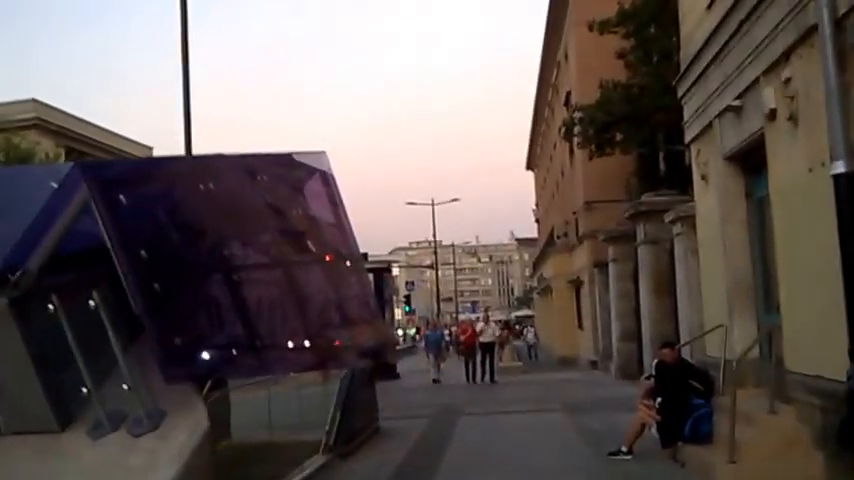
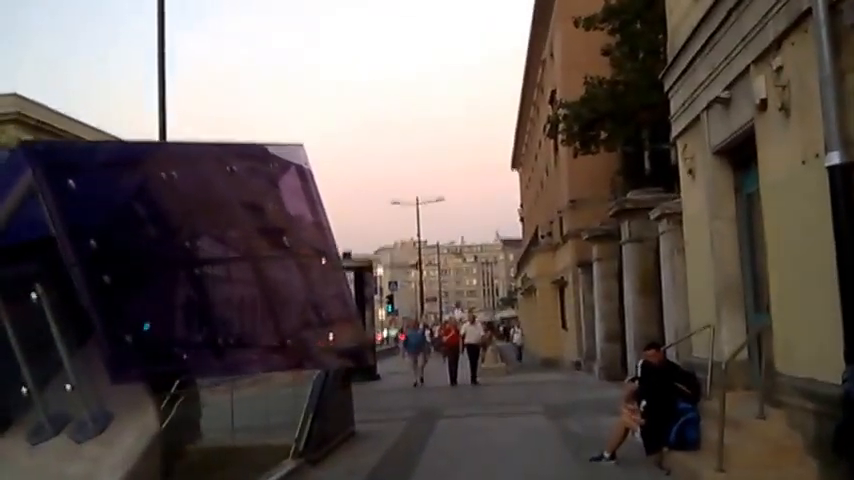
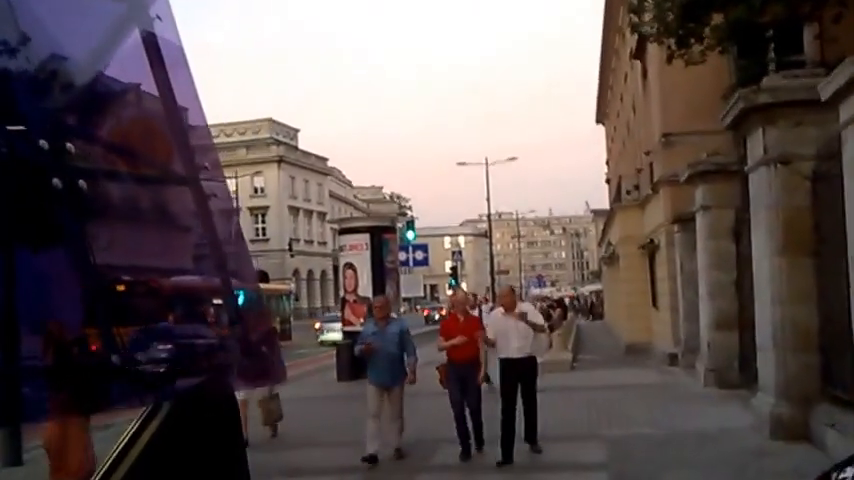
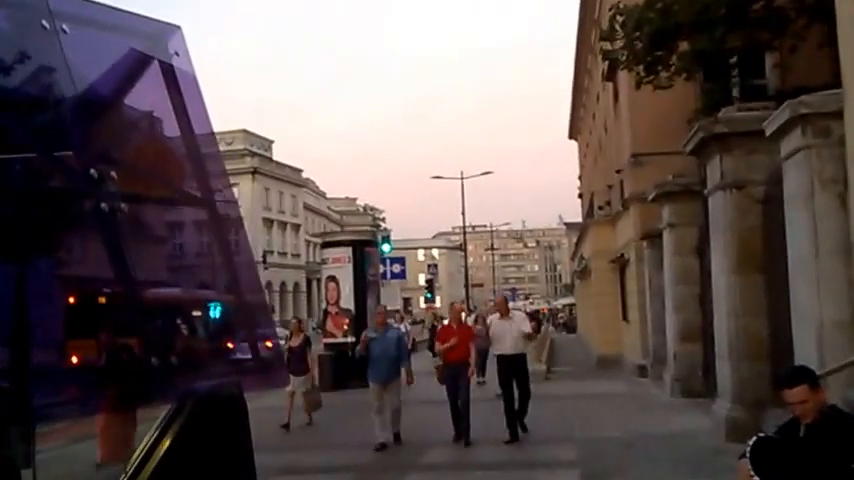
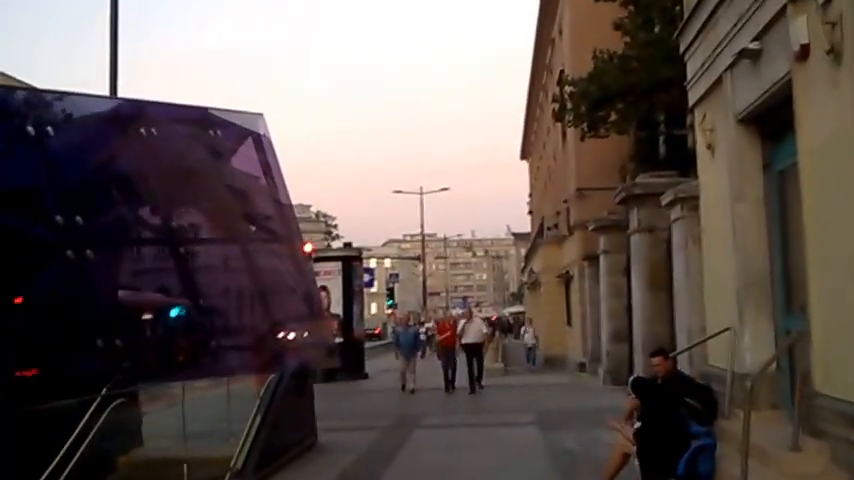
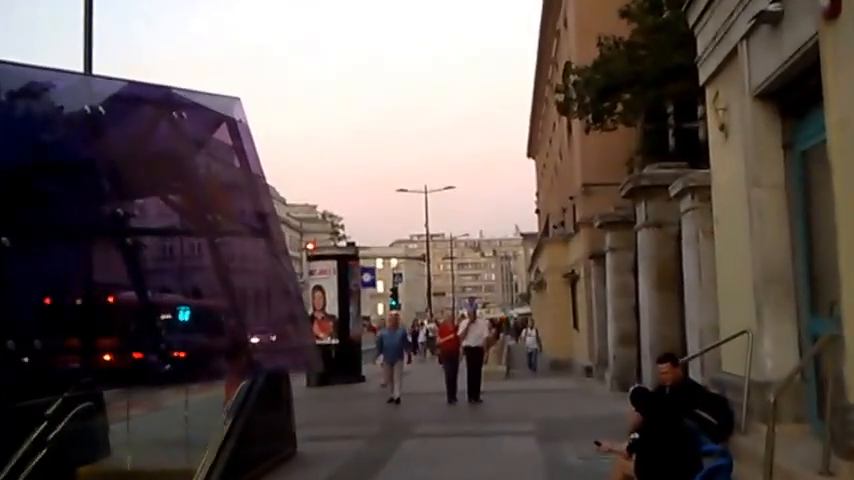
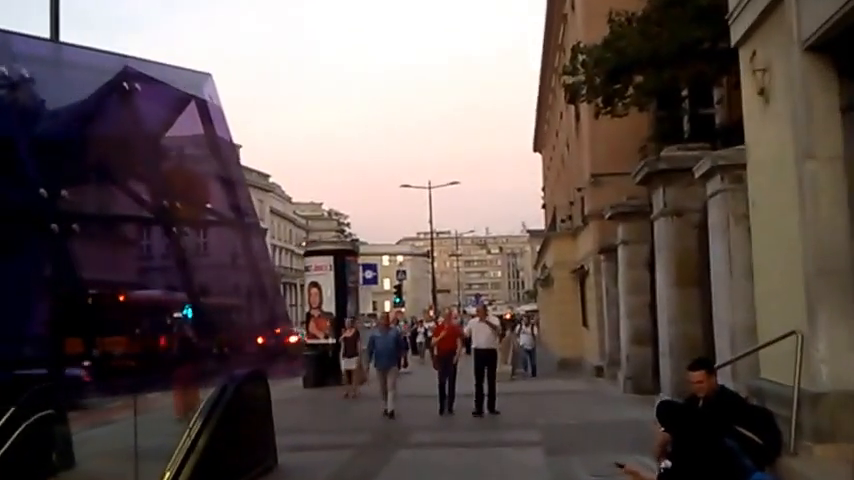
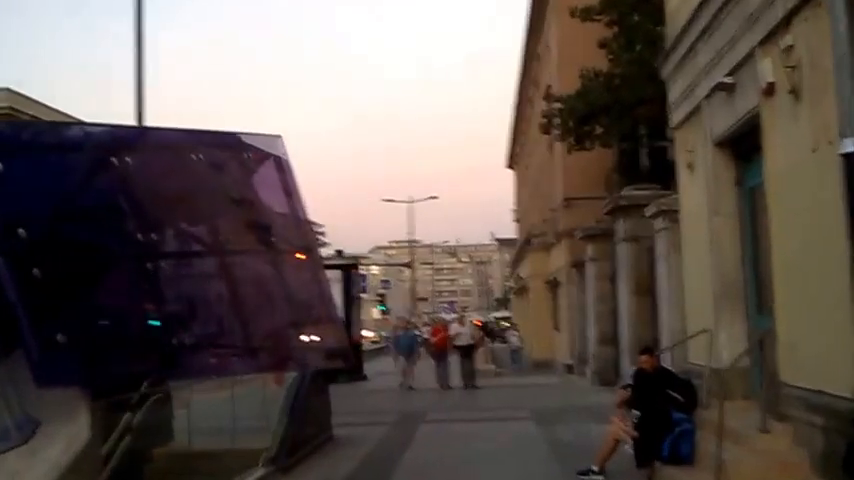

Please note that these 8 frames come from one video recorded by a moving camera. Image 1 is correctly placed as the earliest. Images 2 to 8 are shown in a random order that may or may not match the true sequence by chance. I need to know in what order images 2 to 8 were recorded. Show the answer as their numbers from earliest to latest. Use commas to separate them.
2, 8, 5, 6, 7, 4, 3
